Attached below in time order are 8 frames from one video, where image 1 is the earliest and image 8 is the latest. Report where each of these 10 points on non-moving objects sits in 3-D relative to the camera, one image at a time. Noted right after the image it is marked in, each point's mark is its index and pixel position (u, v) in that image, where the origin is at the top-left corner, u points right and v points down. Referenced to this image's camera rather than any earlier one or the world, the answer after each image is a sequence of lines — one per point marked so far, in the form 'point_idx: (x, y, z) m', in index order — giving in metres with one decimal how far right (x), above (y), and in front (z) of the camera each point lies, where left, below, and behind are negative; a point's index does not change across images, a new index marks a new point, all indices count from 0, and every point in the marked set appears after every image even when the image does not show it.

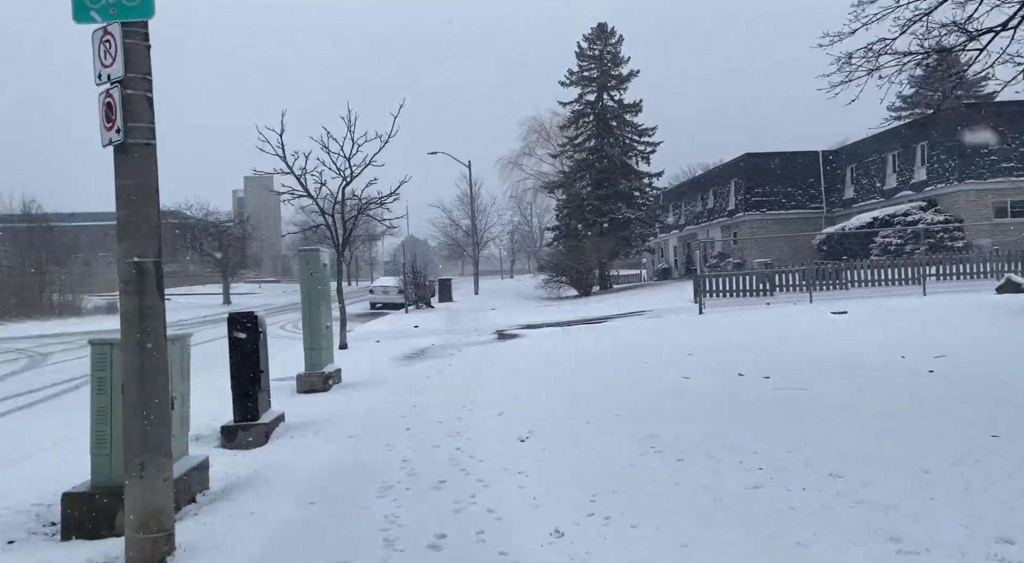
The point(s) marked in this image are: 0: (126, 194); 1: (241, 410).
0: (-2.0, +0.5, +4.5) m
1: (-2.6, -1.3, +8.6) m
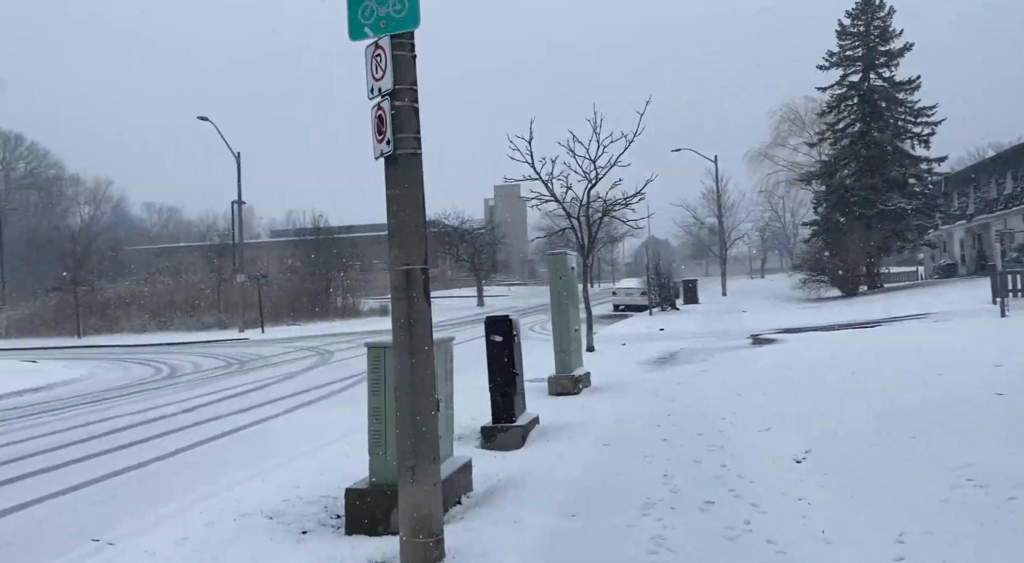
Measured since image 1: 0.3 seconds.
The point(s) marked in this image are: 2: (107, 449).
0: (-0.6, +0.4, +4.6) m
1: (0.0, -1.4, +8.8) m
2: (-4.7, -2.0, +10.1) m
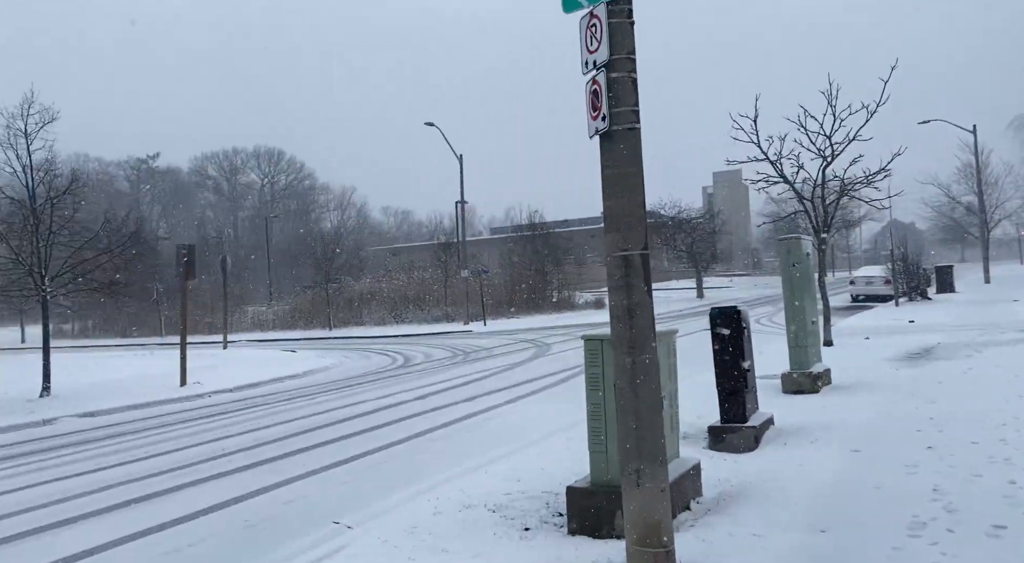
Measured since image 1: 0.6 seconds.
0: (+0.5, +0.5, +4.3) m
1: (+2.1, -1.3, +8.2) m
2: (-2.1, -1.9, +10.7) m
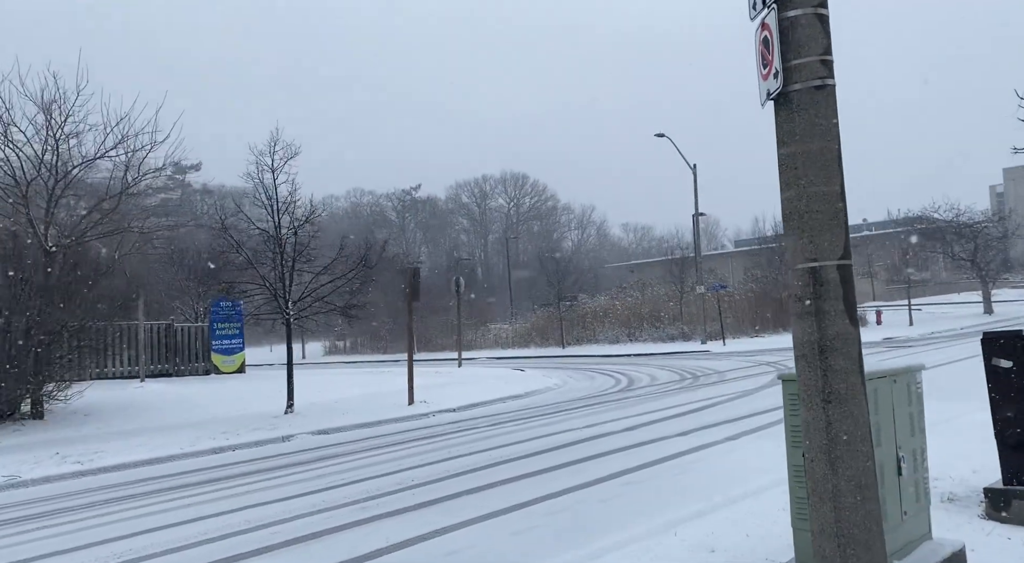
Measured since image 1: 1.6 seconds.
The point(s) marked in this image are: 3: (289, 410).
0: (+1.0, +0.4, +3.0) m
1: (+3.7, -1.4, +6.3) m
2: (+0.4, -2.2, +9.8) m
3: (-4.3, -2.5, +16.4) m
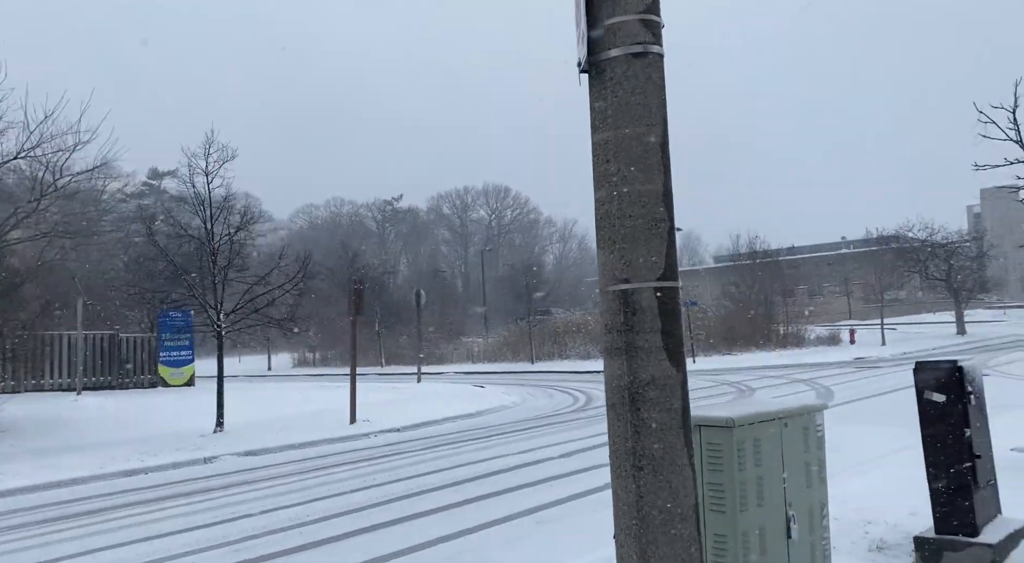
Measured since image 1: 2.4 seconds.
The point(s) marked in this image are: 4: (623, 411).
0: (+0.3, +0.3, +2.3) m
1: (+2.9, -1.6, +5.6) m
2: (-0.5, -2.3, +9.1) m
3: (-5.4, -2.7, +15.5) m
4: (+0.3, -0.3, +2.3) m
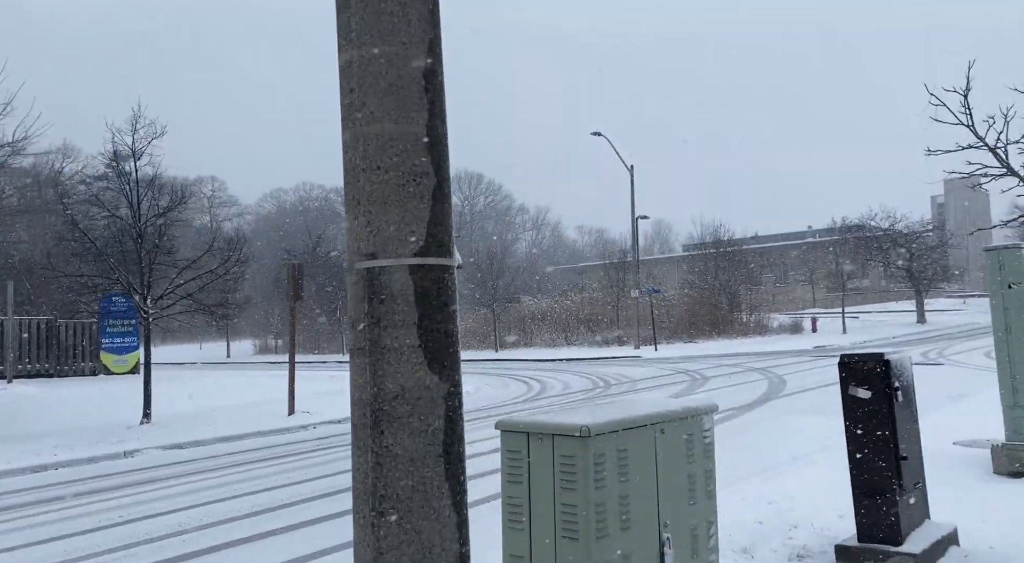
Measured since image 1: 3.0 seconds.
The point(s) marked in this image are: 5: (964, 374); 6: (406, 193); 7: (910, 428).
0: (-0.3, +0.4, +1.8) m
1: (+2.2, -1.5, +5.2) m
2: (-1.3, -2.2, +8.5) m
3: (-6.4, -2.4, +14.8) m
4: (-0.3, -0.3, +1.7) m
5: (+10.0, -2.1, +18.9) m
6: (-0.2, +0.2, +1.7) m
7: (+2.5, -0.9, +5.4) m
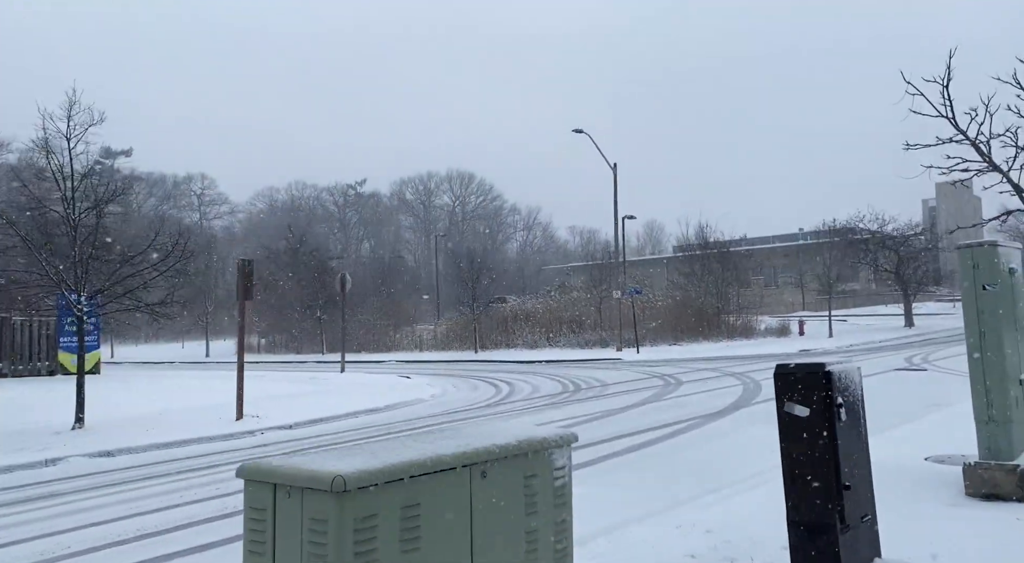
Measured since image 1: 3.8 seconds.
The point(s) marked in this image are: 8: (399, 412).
0: (-0.9, +0.4, +1.0) m
1: (+1.5, -1.5, +4.4) m
2: (-2.0, -2.1, +7.7) m
3: (-7.1, -2.3, +14.0) m
4: (-0.9, -0.3, +0.9) m
5: (+9.3, -2.1, +18.2) m
6: (-0.8, +0.2, +0.9) m
7: (+1.9, -0.9, +4.6) m
8: (-2.3, -2.7, +17.3) m
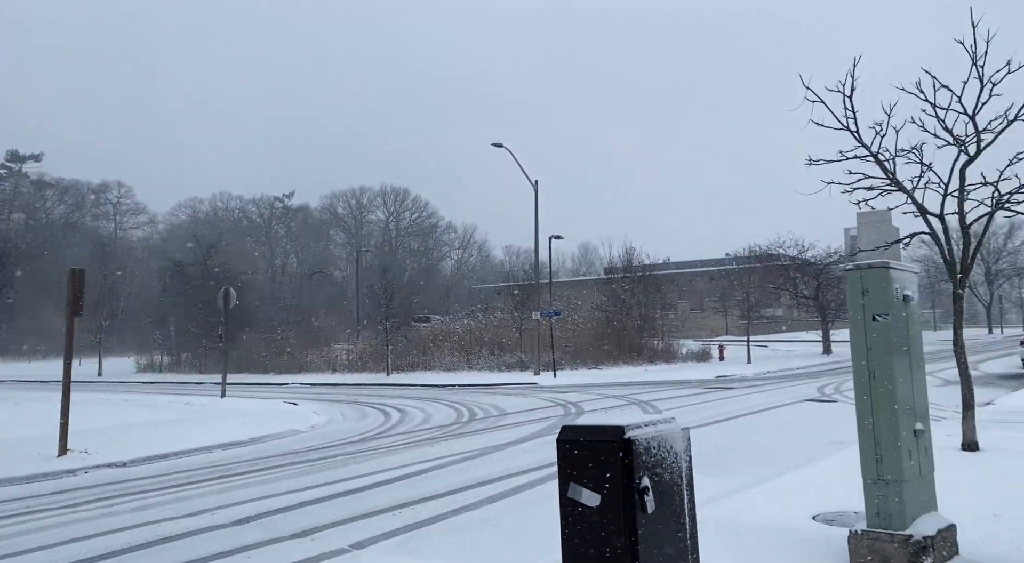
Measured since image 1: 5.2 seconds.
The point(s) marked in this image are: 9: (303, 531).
0: (-1.9, +0.4, -0.6) m
1: (+0.3, -1.6, +2.9) m
2: (-3.5, -2.2, +6.0) m
3: (-9.1, -2.5, +11.9) m
4: (-1.9, -0.2, -0.7) m
5: (+6.9, -2.7, +17.3) m
6: (-1.8, +0.2, -0.7) m
7: (+0.6, -1.0, +3.2) m
8: (-4.6, -3.0, +15.5) m
9: (-2.1, -2.3, +7.9) m
